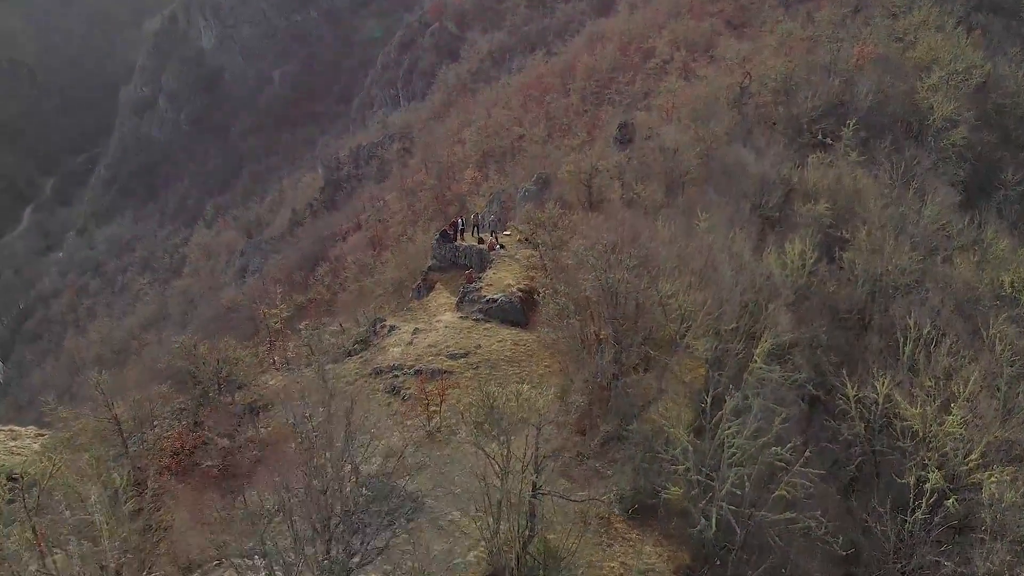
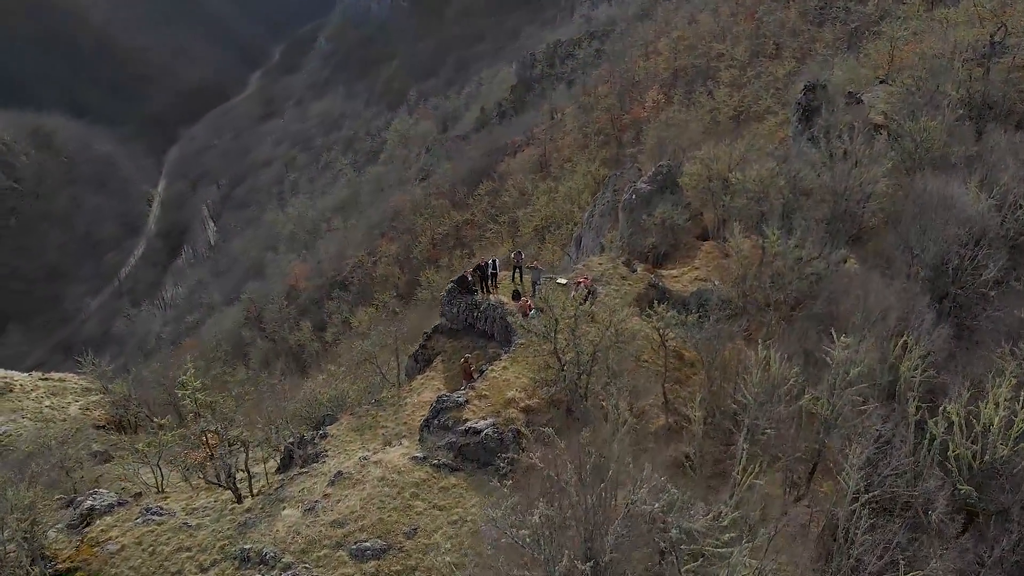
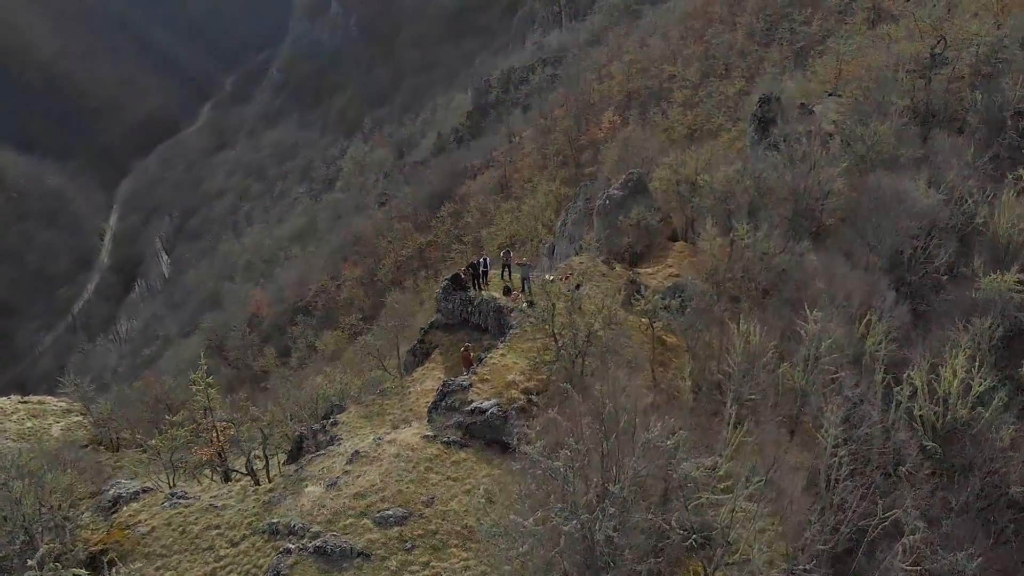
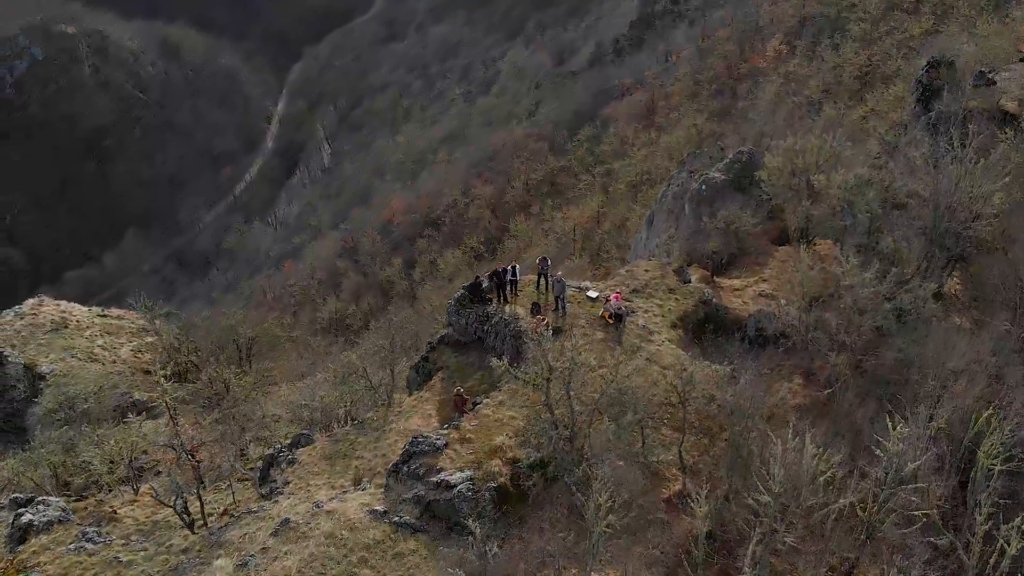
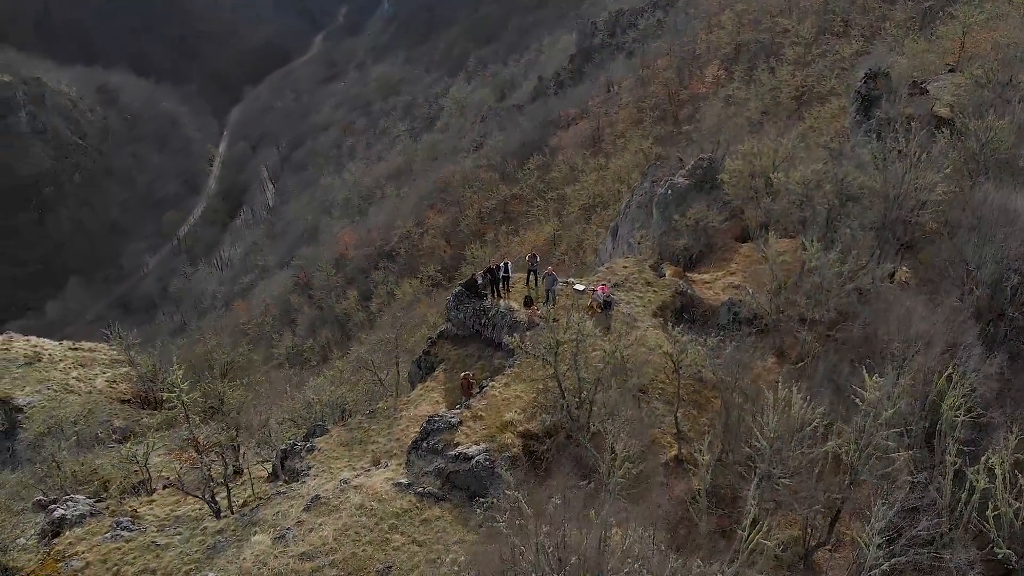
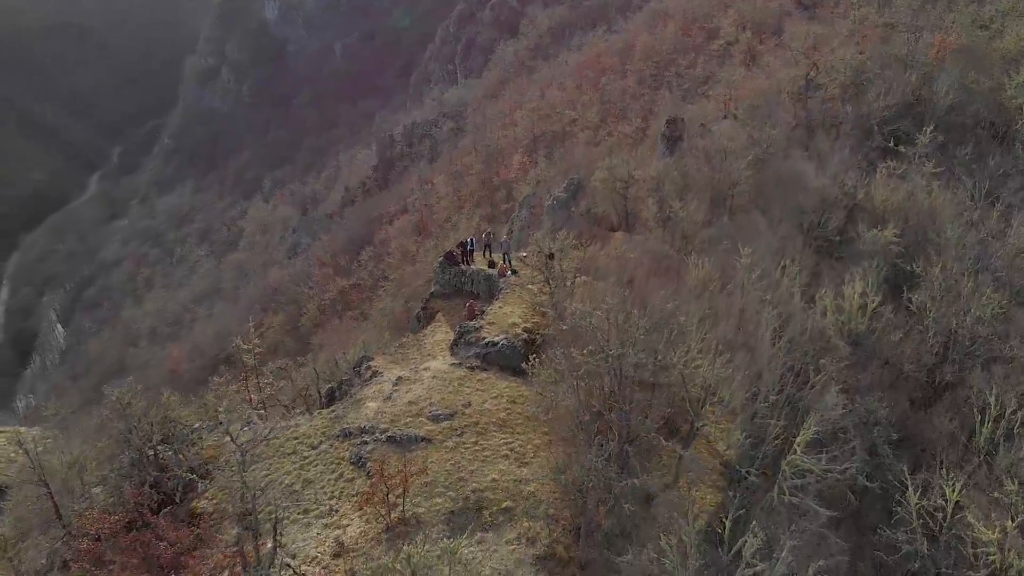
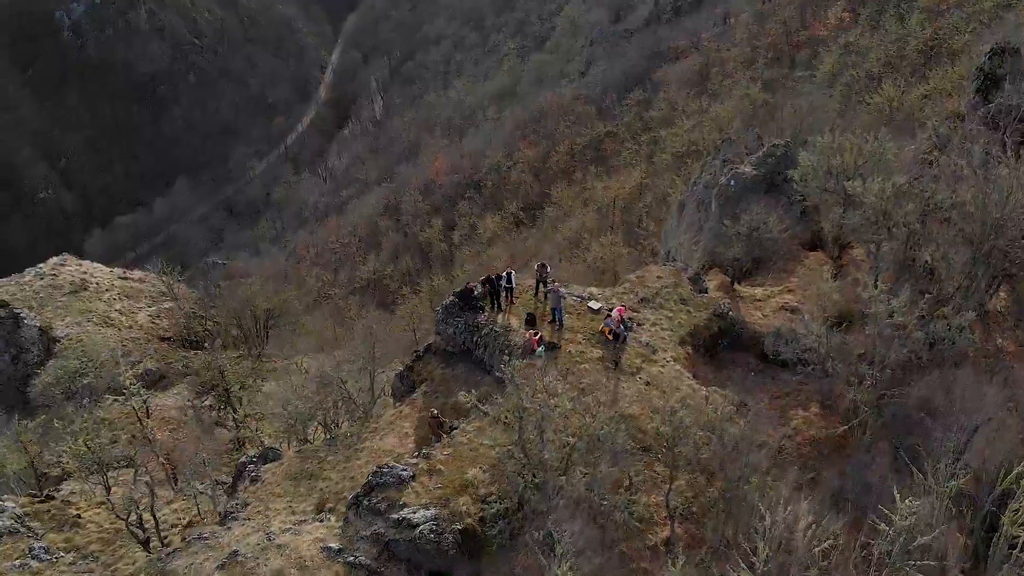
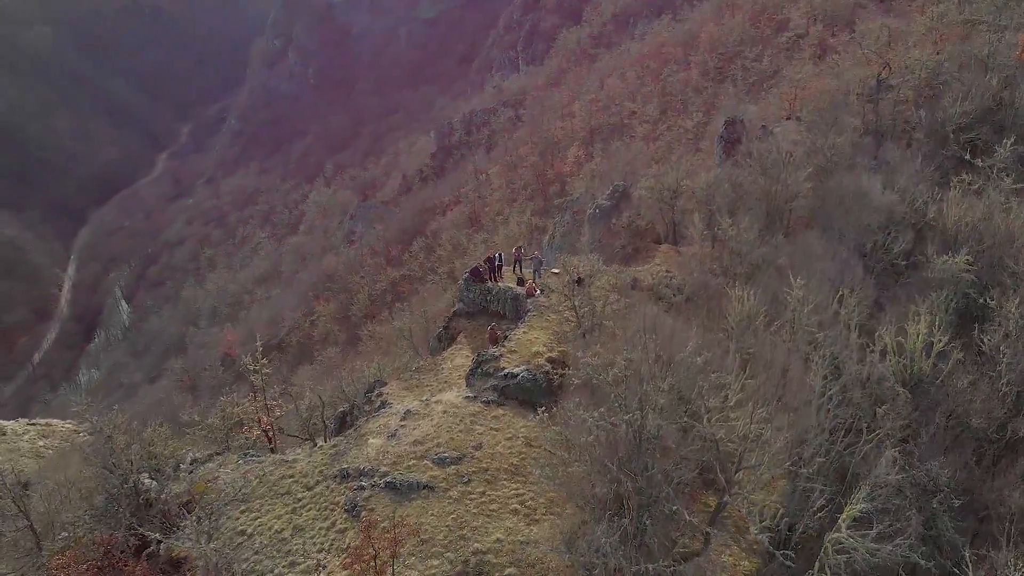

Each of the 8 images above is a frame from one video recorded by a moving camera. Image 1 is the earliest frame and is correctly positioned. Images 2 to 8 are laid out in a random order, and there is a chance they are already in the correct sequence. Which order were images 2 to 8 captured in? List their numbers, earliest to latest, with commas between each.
6, 8, 3, 2, 5, 4, 7
